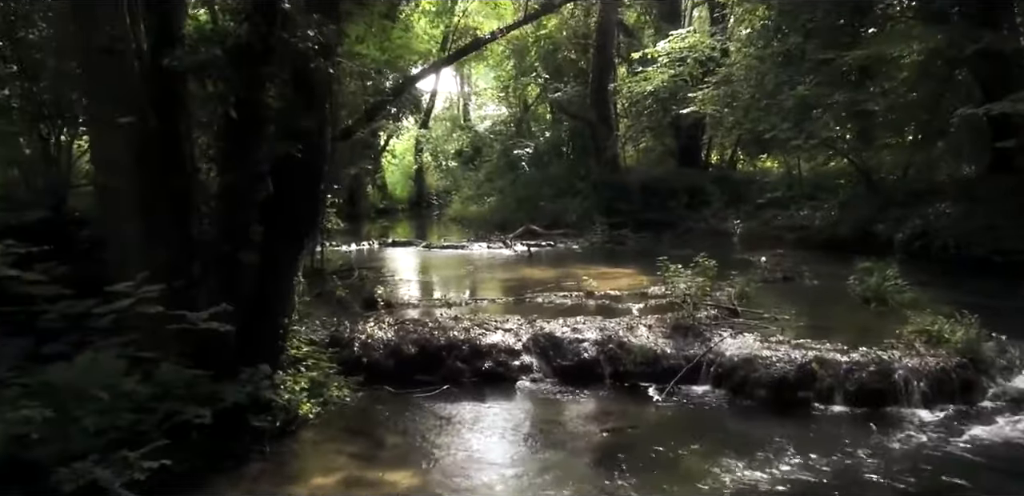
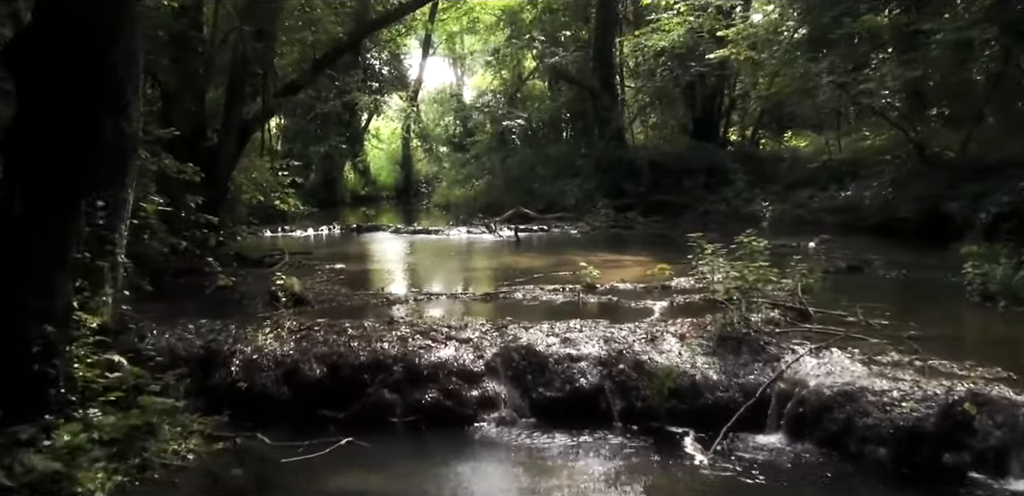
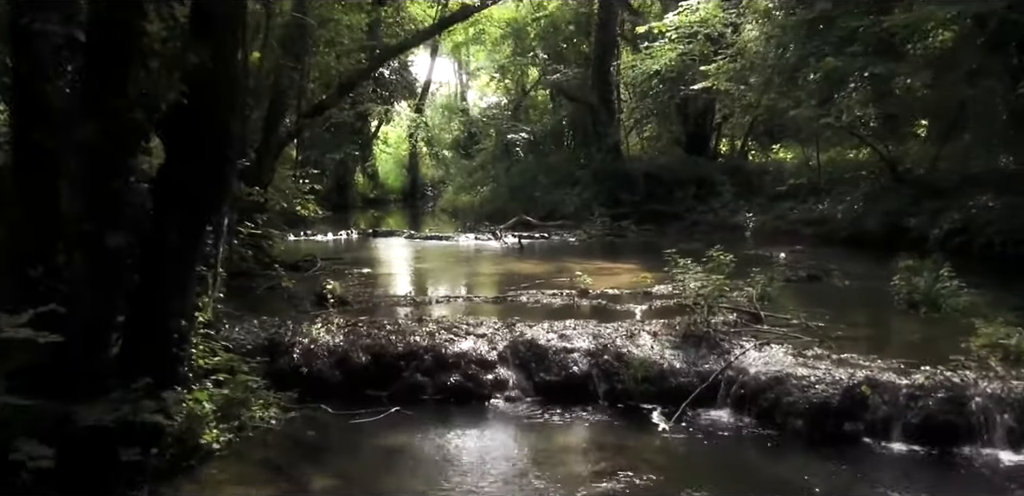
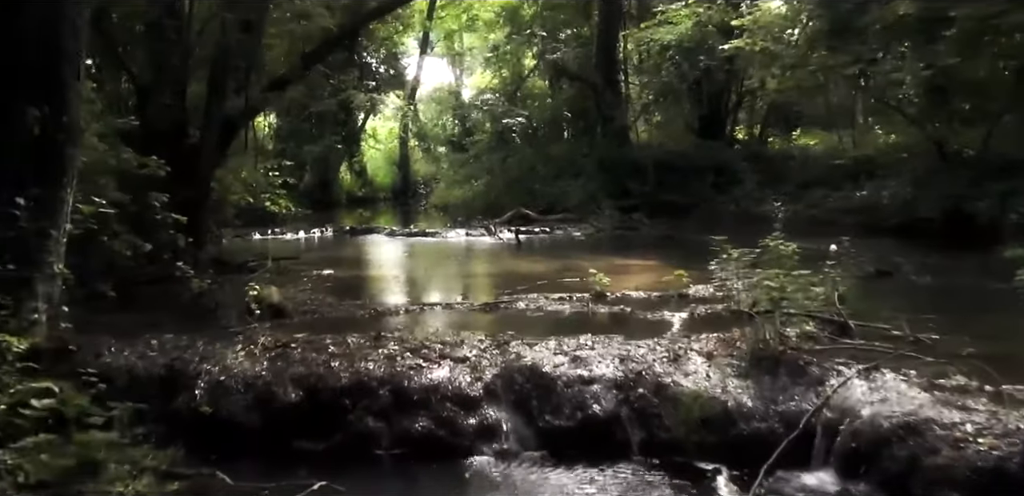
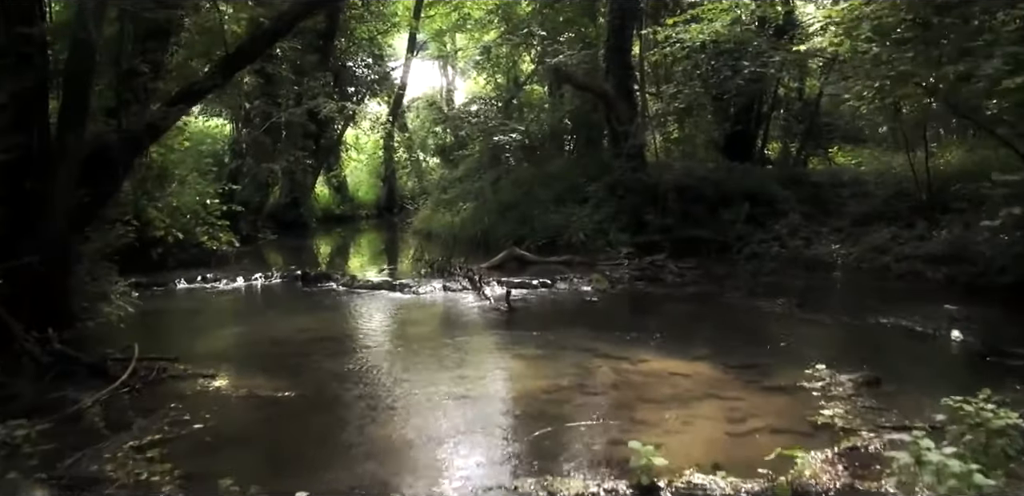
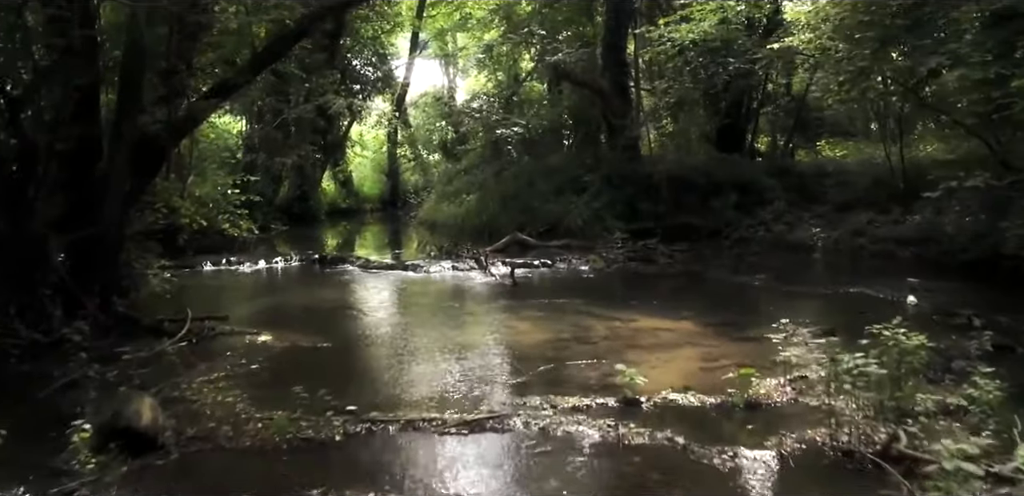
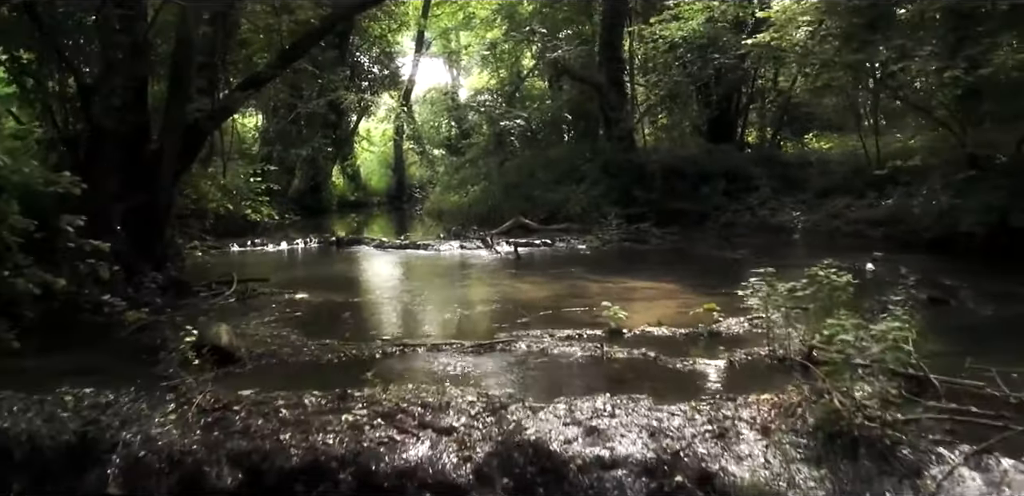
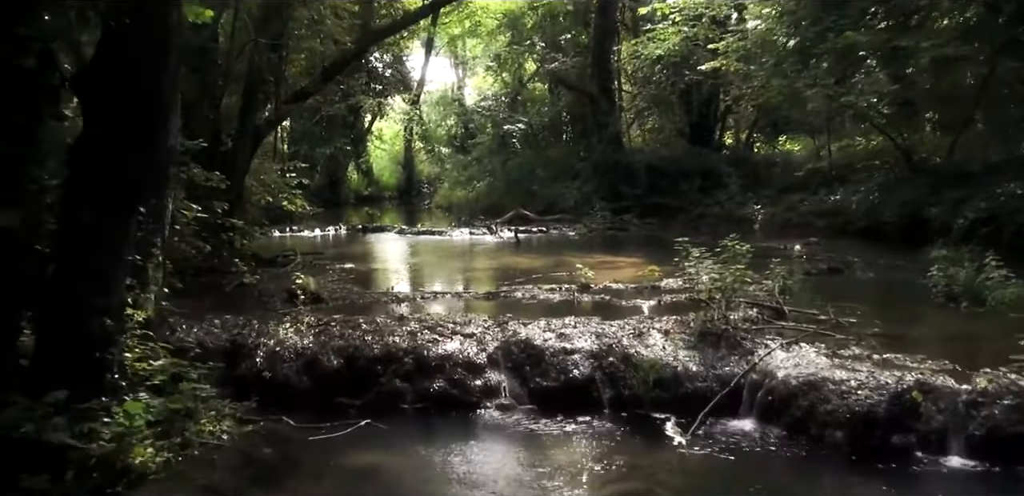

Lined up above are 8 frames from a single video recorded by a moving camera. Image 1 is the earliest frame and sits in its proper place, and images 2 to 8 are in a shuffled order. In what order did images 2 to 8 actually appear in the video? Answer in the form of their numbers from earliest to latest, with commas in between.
3, 8, 2, 4, 7, 6, 5
